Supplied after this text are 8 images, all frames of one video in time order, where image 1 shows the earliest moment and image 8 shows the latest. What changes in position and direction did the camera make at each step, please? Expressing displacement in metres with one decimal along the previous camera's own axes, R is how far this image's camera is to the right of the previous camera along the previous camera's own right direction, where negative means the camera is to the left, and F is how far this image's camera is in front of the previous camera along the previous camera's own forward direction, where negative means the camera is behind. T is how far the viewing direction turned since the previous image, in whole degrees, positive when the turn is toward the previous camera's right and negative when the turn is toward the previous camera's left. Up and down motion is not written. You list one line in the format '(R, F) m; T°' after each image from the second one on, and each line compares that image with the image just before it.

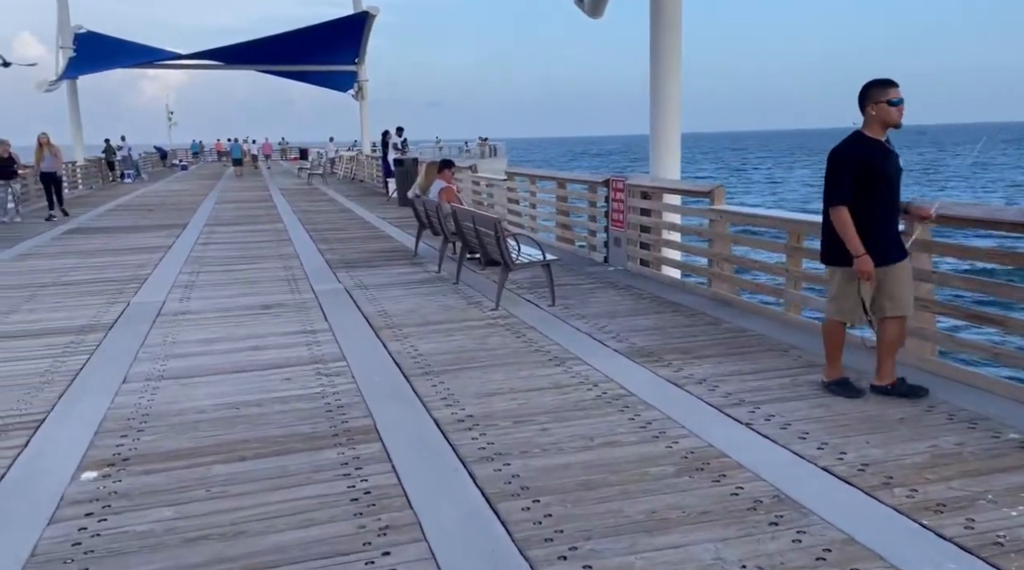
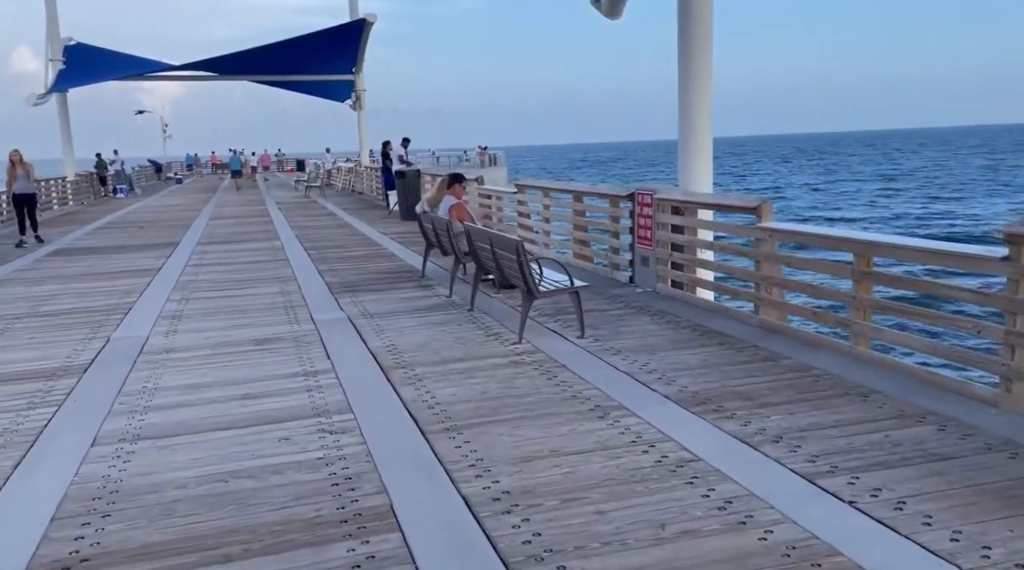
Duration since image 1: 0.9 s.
(-0.2, +0.8) m; 0°
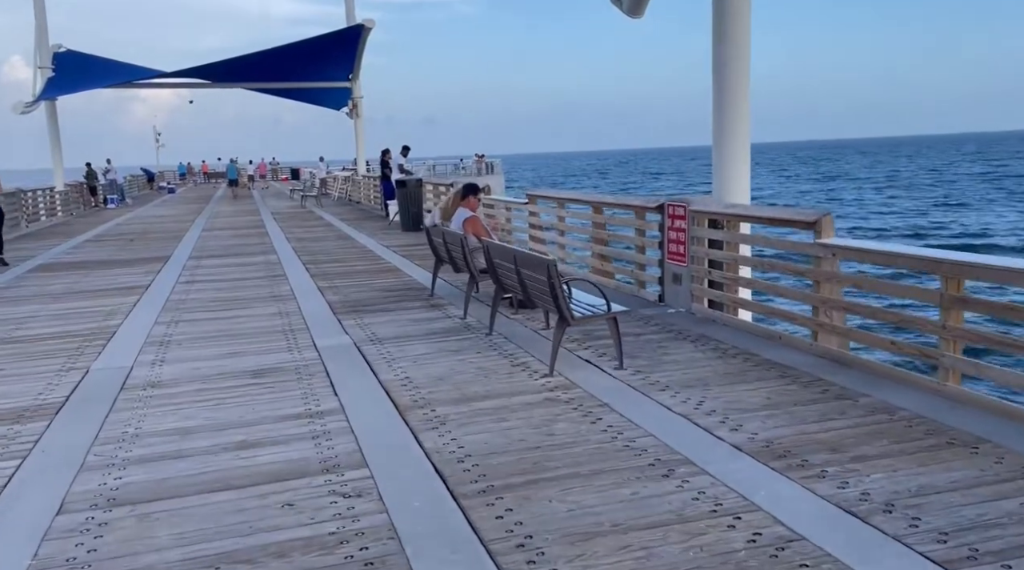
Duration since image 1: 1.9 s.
(-0.2, +0.8) m; 0°
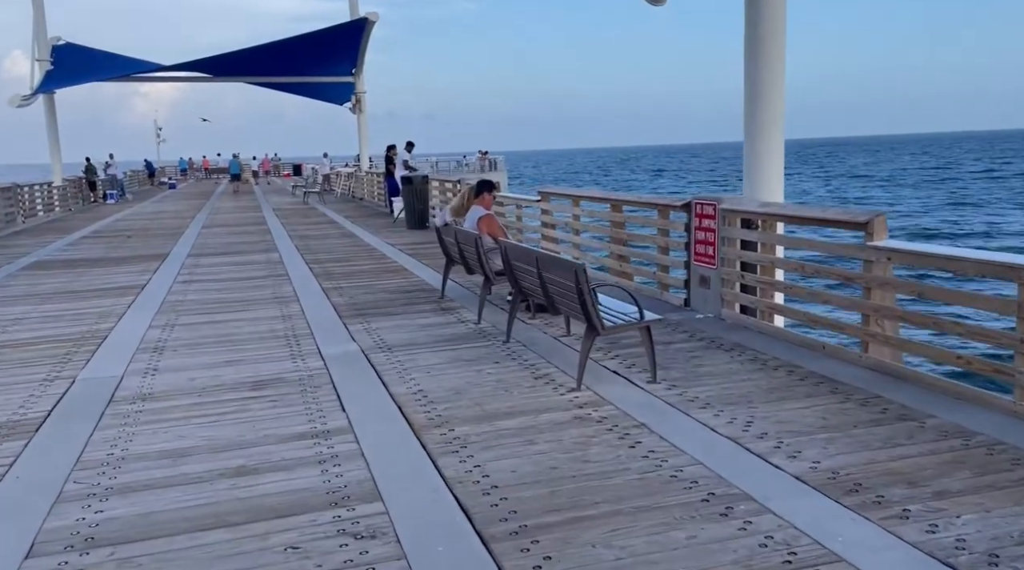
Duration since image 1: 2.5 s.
(-0.1, +0.5) m; 0°
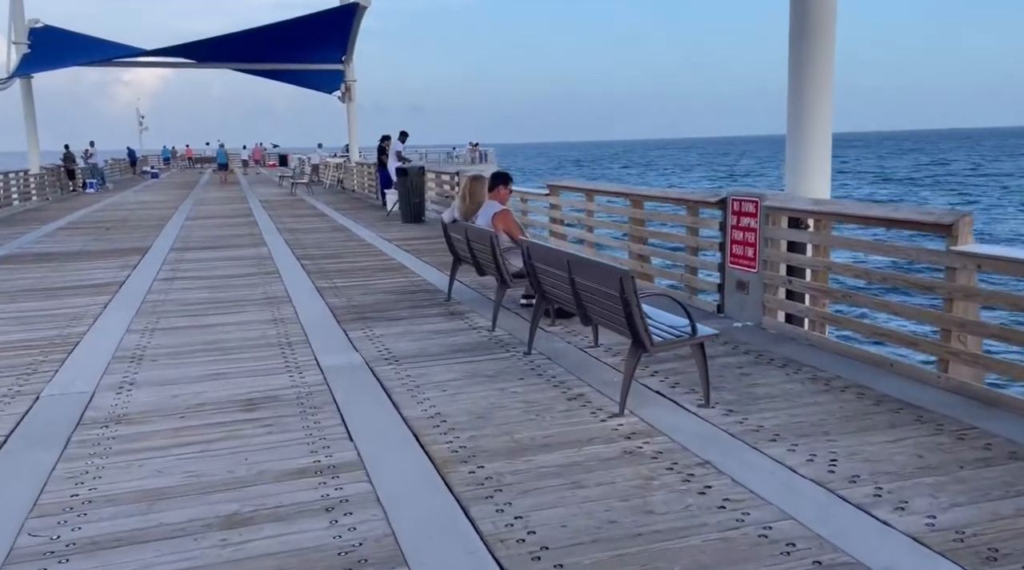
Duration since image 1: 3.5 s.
(-0.3, +0.8) m; +1°
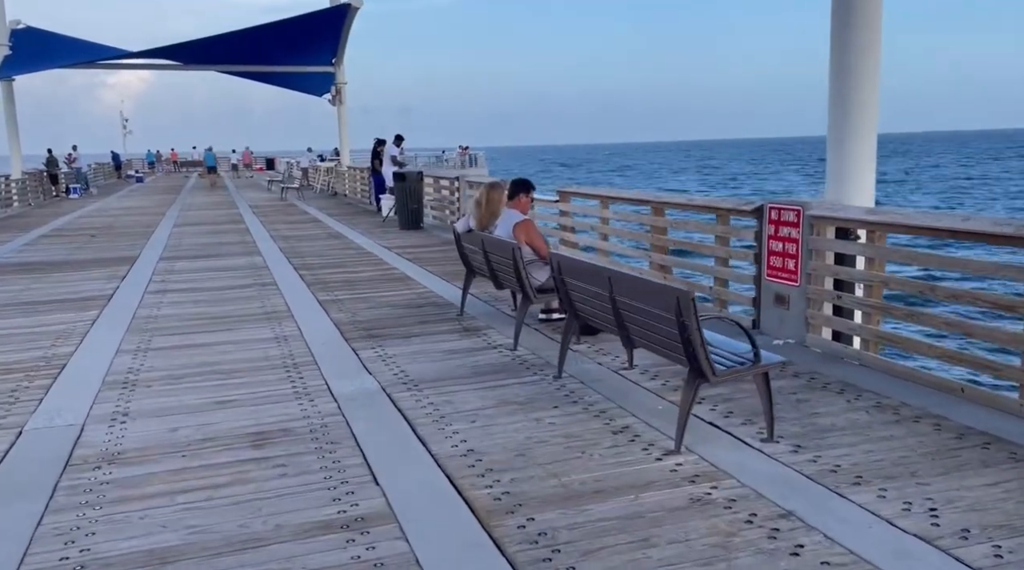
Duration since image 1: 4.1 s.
(-0.3, +0.5) m; +1°
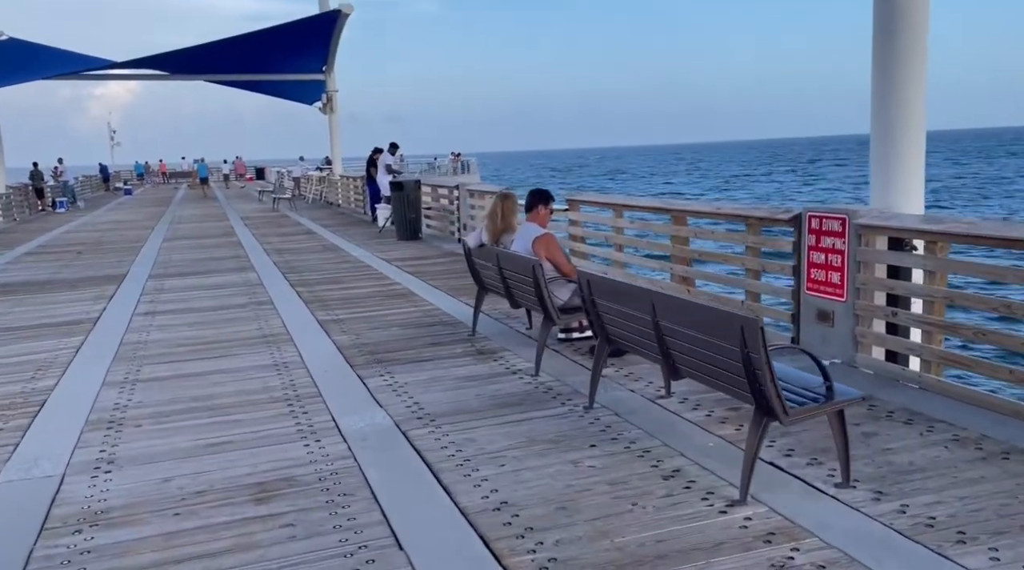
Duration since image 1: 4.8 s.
(-0.2, +0.6) m; +1°
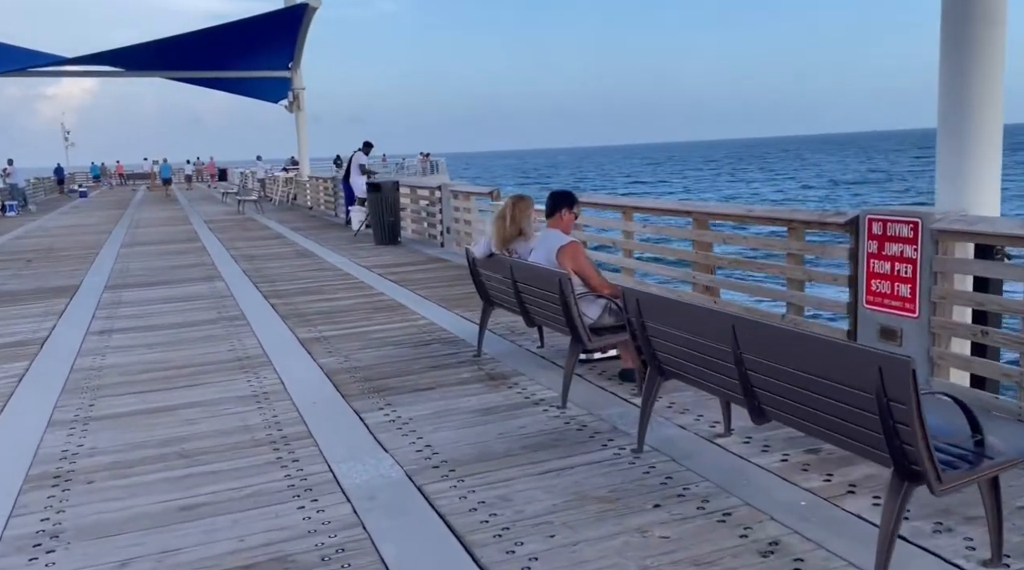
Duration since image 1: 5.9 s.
(-0.3, +0.9) m; +2°
